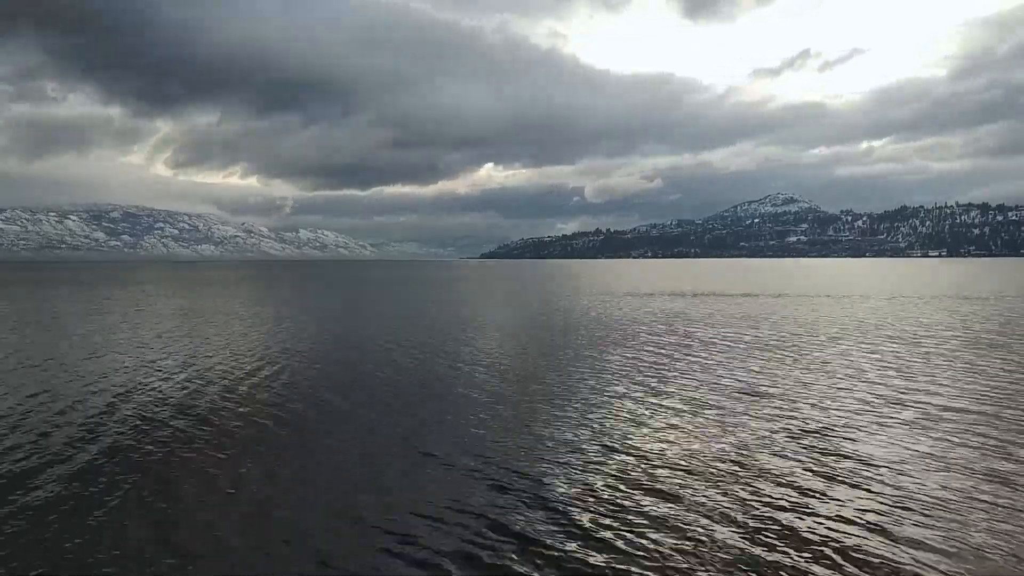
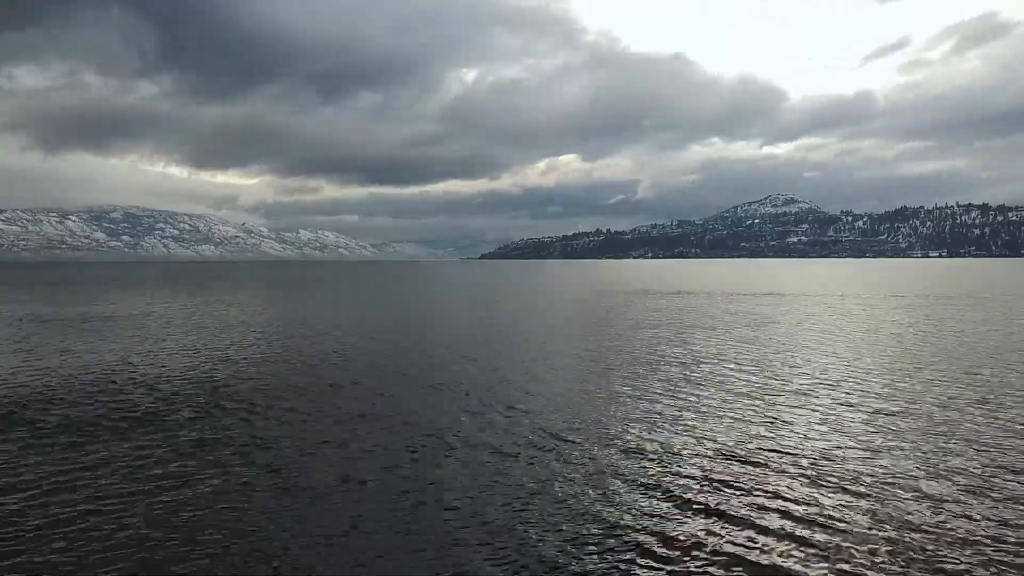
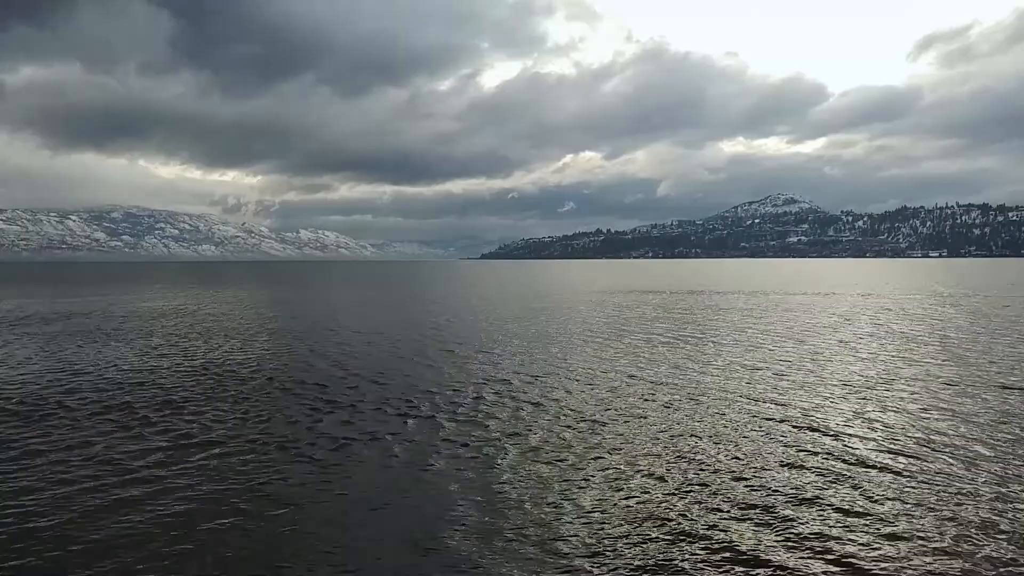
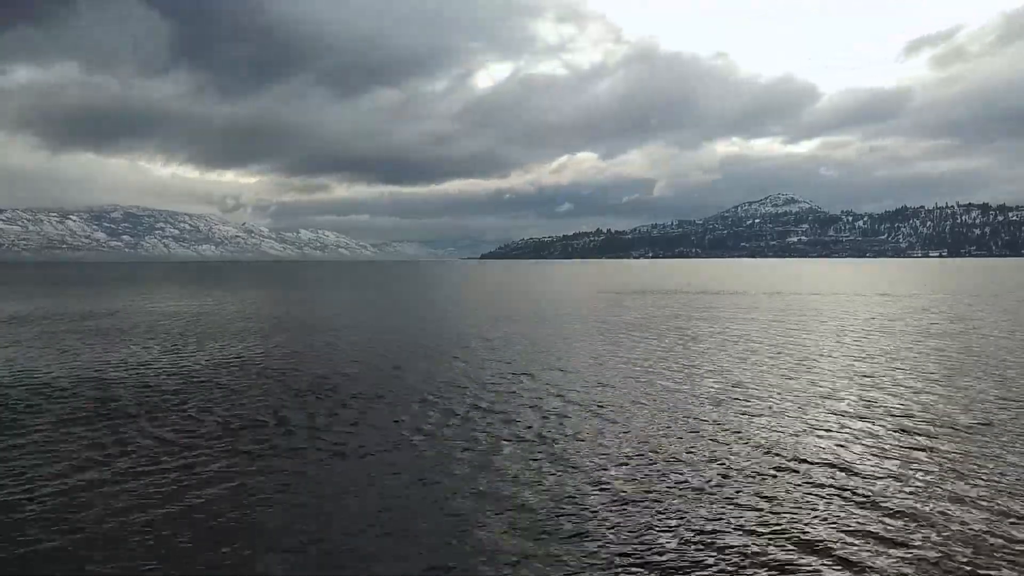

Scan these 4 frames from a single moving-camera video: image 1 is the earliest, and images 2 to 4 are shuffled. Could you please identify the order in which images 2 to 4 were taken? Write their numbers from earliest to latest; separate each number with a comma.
2, 4, 3
